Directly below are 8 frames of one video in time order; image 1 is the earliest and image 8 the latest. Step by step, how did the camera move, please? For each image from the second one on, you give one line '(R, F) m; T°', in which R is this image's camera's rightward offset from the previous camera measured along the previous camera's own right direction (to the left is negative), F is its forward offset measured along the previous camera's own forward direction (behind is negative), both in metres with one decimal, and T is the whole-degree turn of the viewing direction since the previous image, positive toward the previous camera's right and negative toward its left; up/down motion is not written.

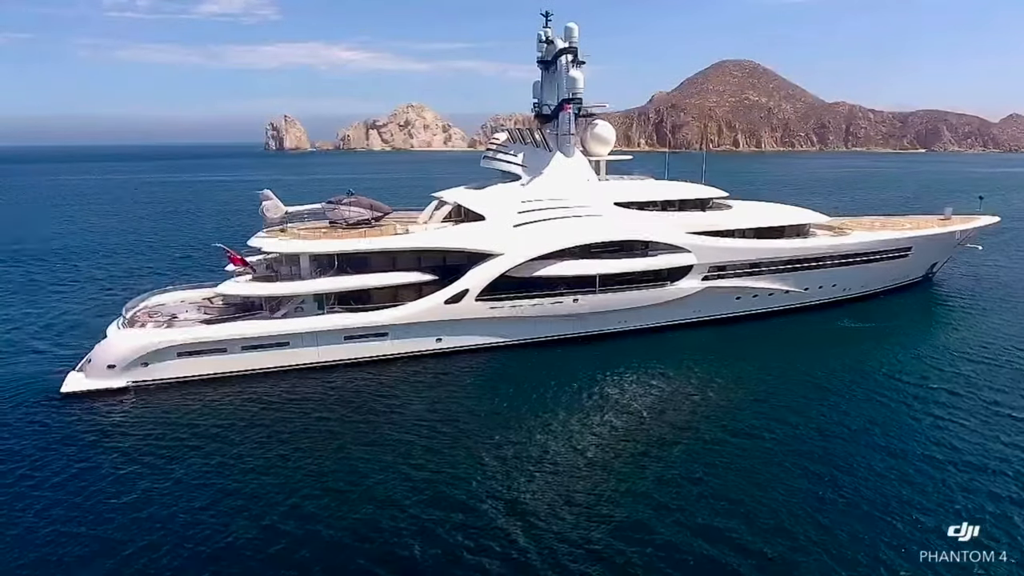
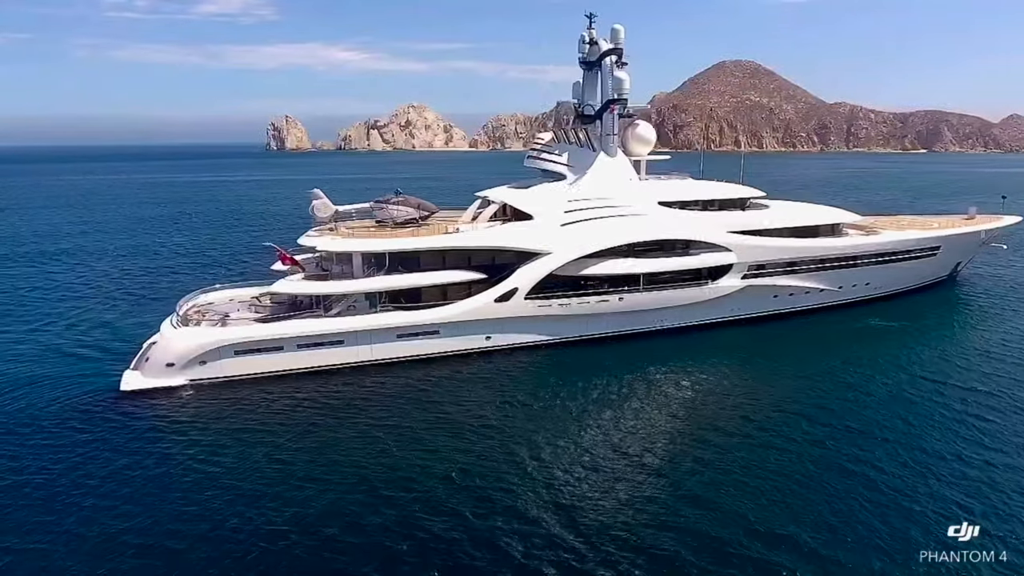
(-2.1, -0.2) m; 0°
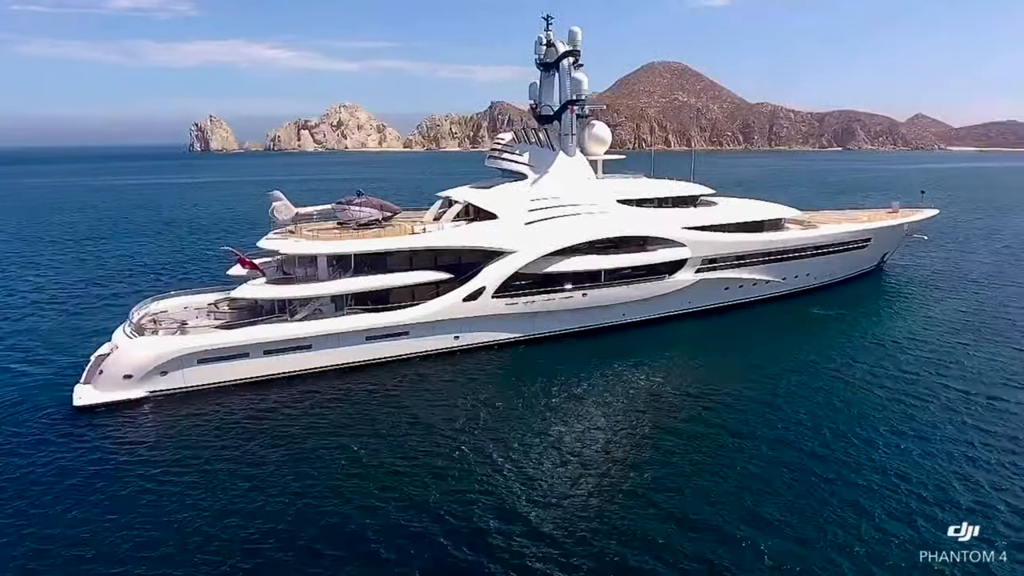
(-1.1, -0.2) m; +5°
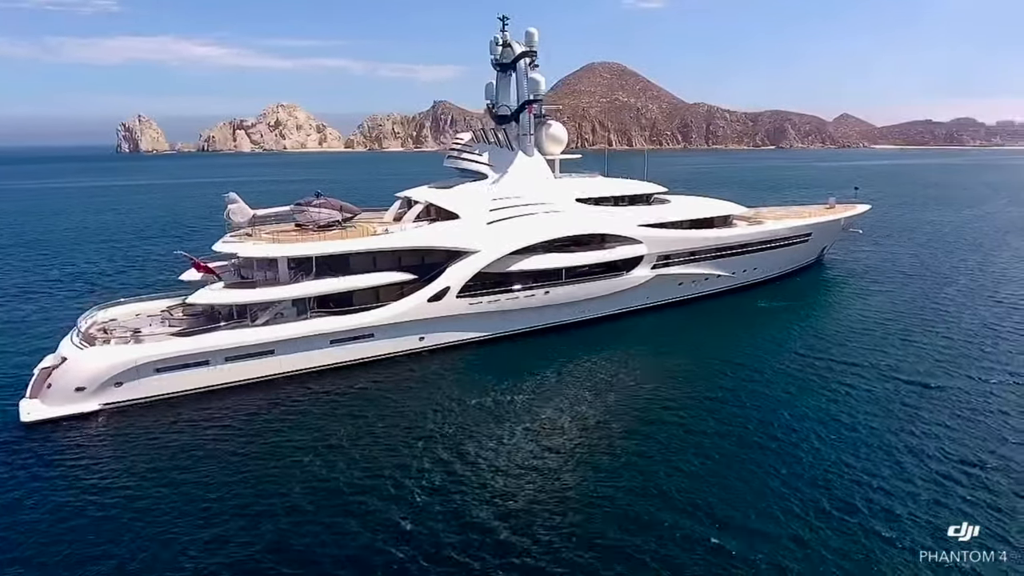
(-0.7, -0.2) m; +5°
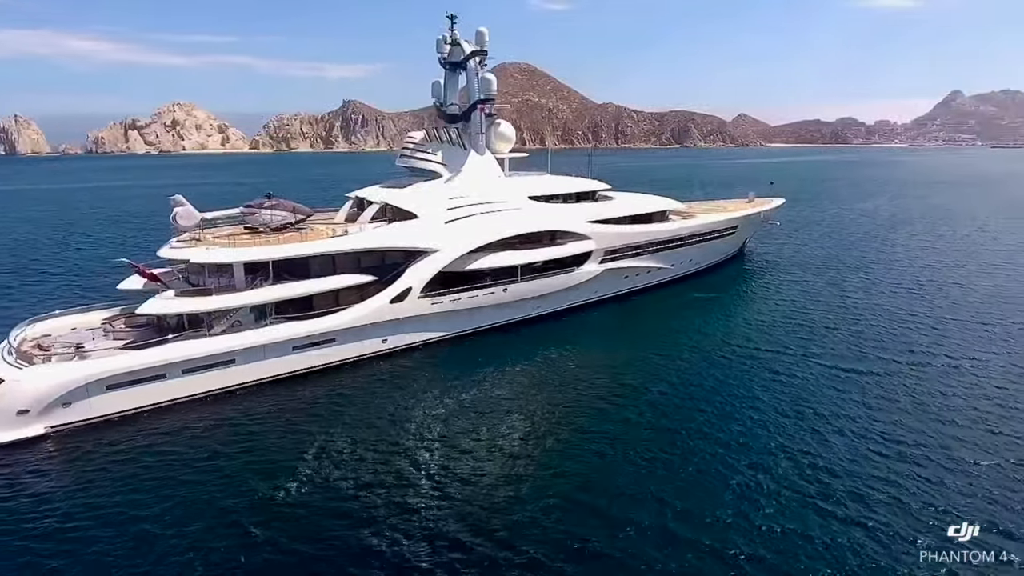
(-1.8, -0.1) m; +7°
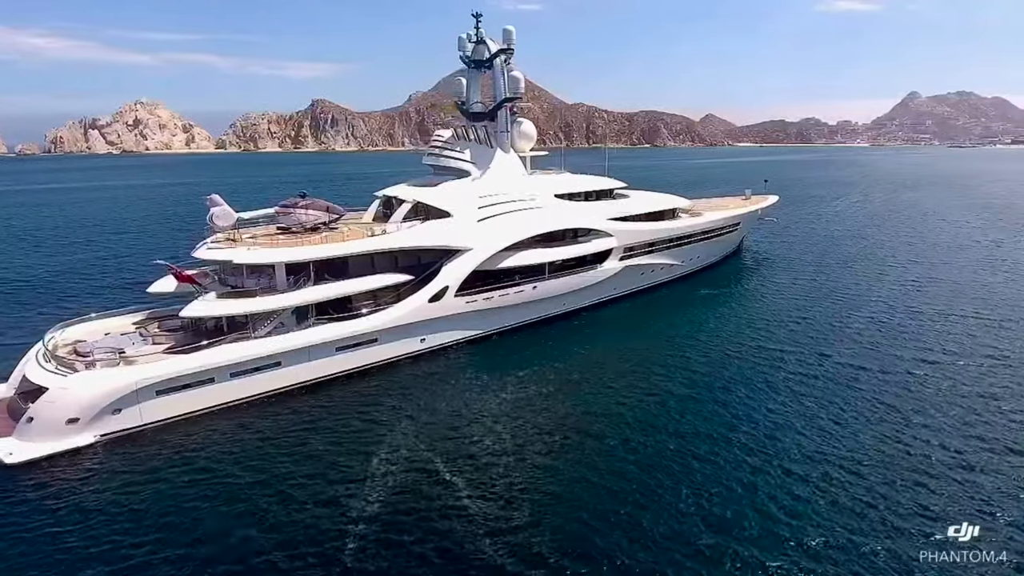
(-2.8, +0.1) m; +3°
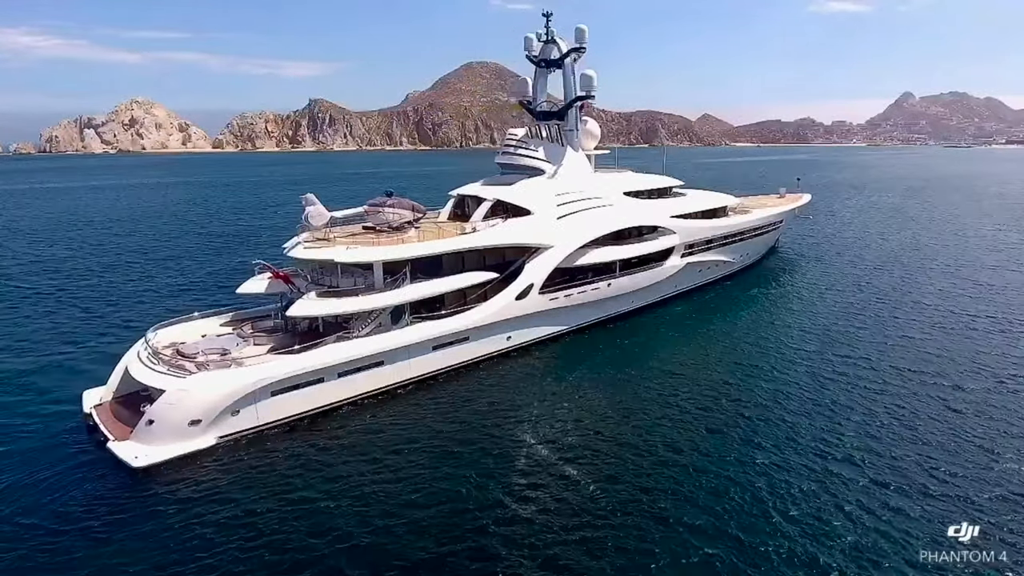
(-3.7, 0.0) m; 0°
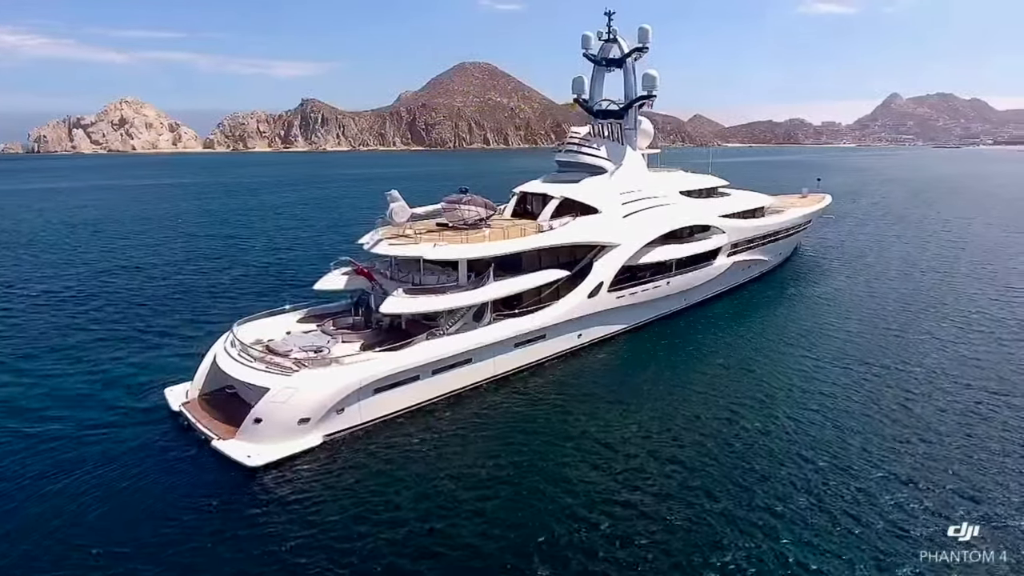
(-3.4, 0.0) m; +1°
